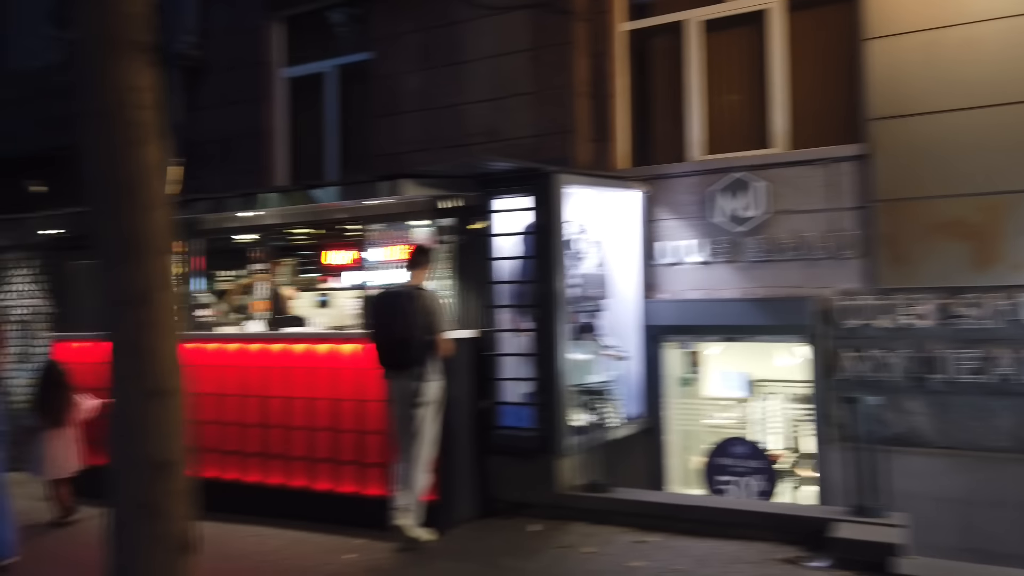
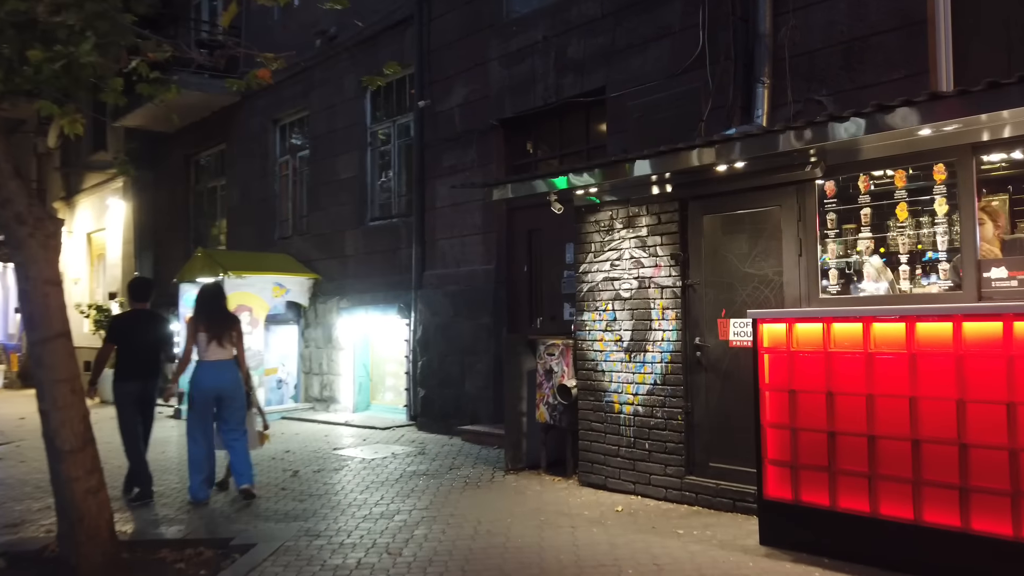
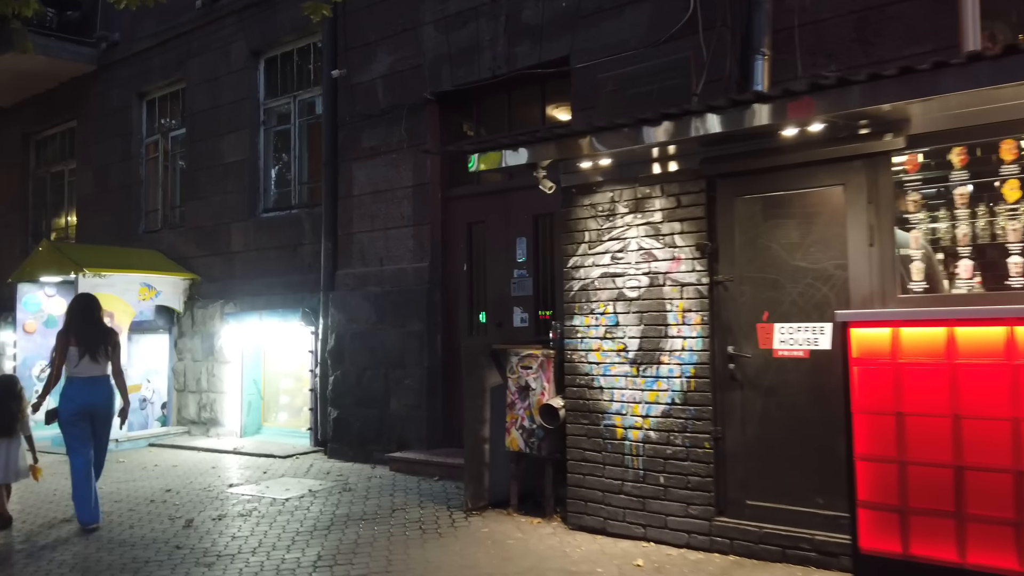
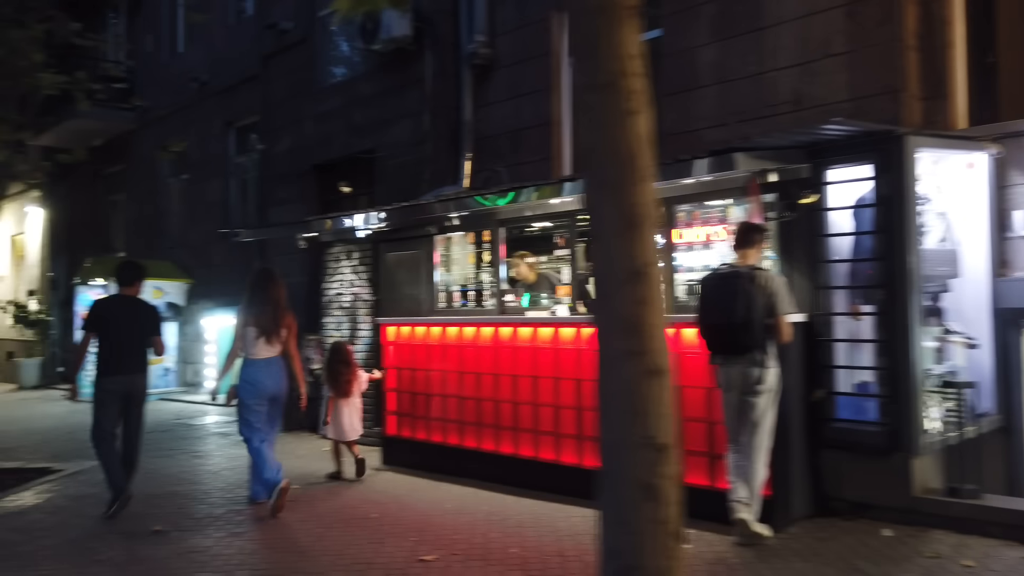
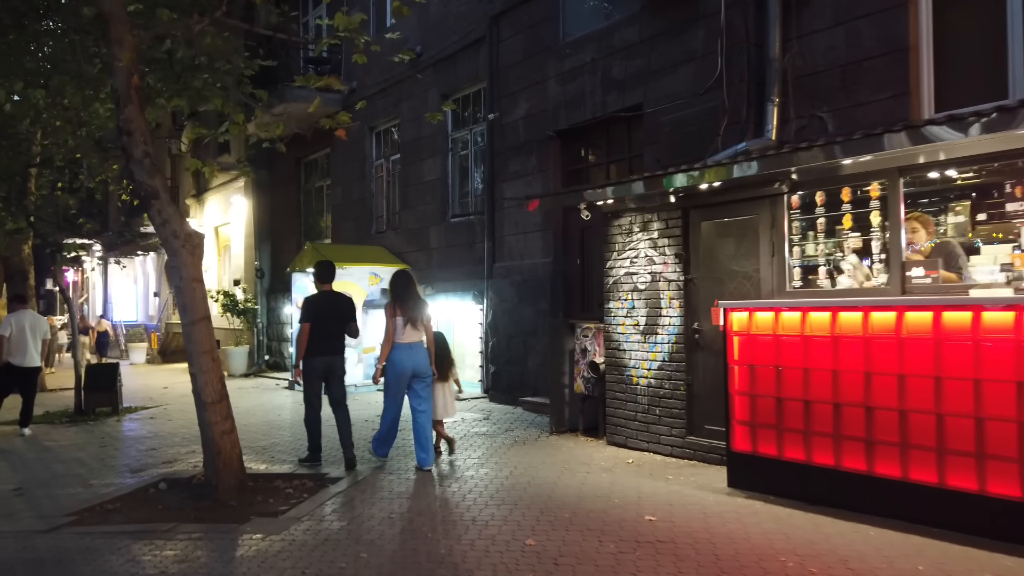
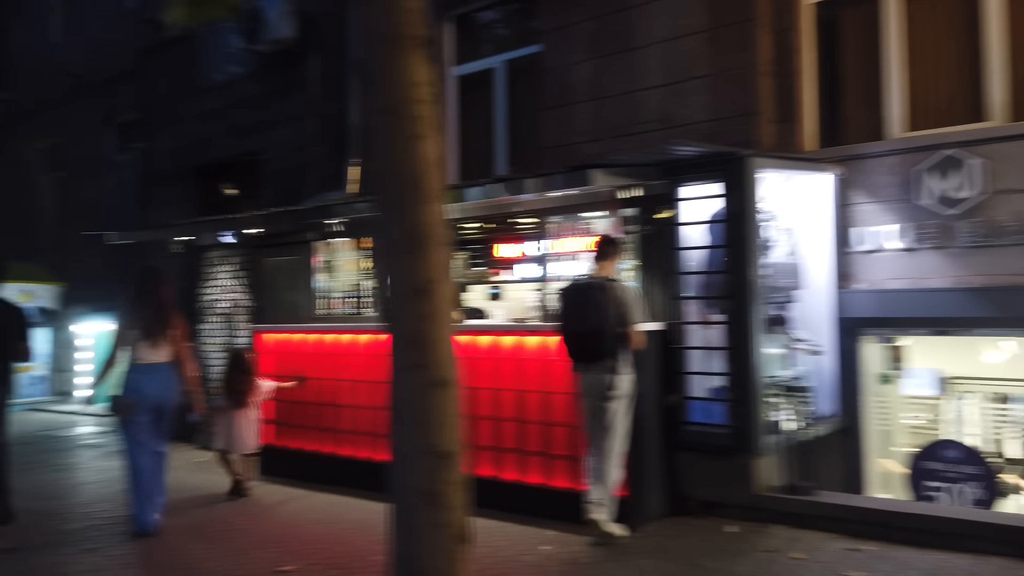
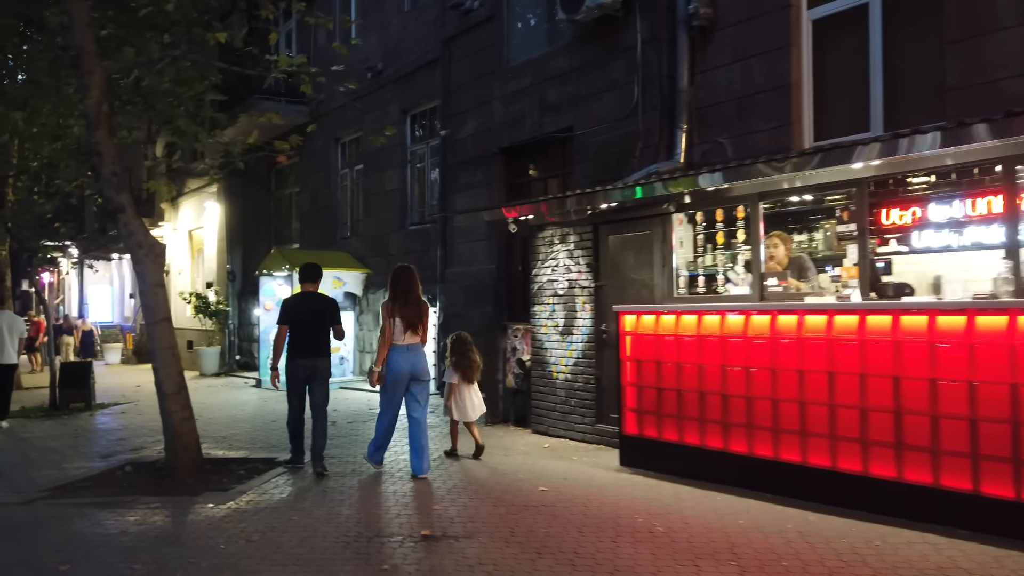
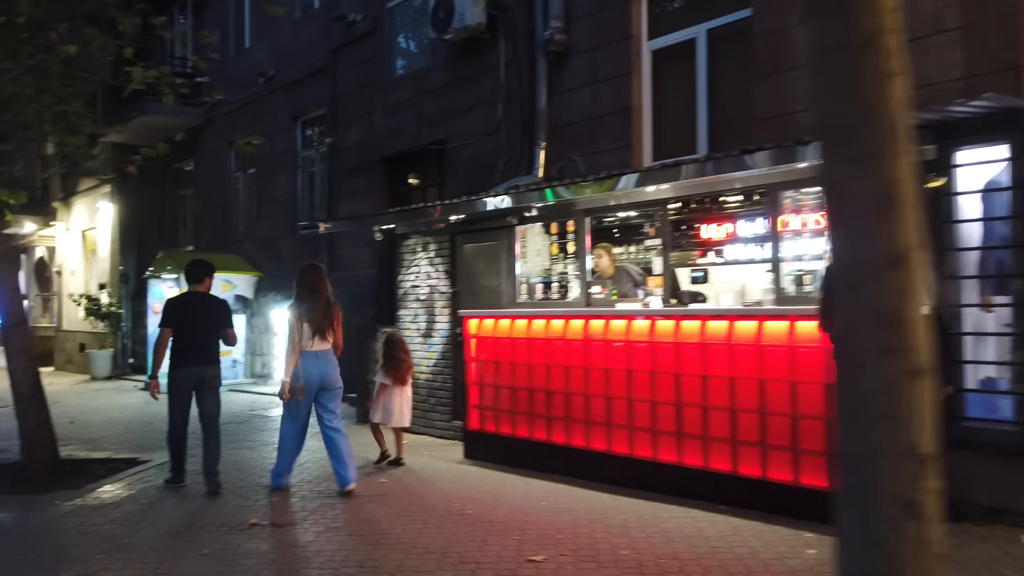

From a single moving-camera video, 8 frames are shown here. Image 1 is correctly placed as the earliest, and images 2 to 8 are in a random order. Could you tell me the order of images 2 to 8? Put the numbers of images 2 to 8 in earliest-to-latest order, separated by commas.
6, 4, 8, 7, 5, 2, 3
